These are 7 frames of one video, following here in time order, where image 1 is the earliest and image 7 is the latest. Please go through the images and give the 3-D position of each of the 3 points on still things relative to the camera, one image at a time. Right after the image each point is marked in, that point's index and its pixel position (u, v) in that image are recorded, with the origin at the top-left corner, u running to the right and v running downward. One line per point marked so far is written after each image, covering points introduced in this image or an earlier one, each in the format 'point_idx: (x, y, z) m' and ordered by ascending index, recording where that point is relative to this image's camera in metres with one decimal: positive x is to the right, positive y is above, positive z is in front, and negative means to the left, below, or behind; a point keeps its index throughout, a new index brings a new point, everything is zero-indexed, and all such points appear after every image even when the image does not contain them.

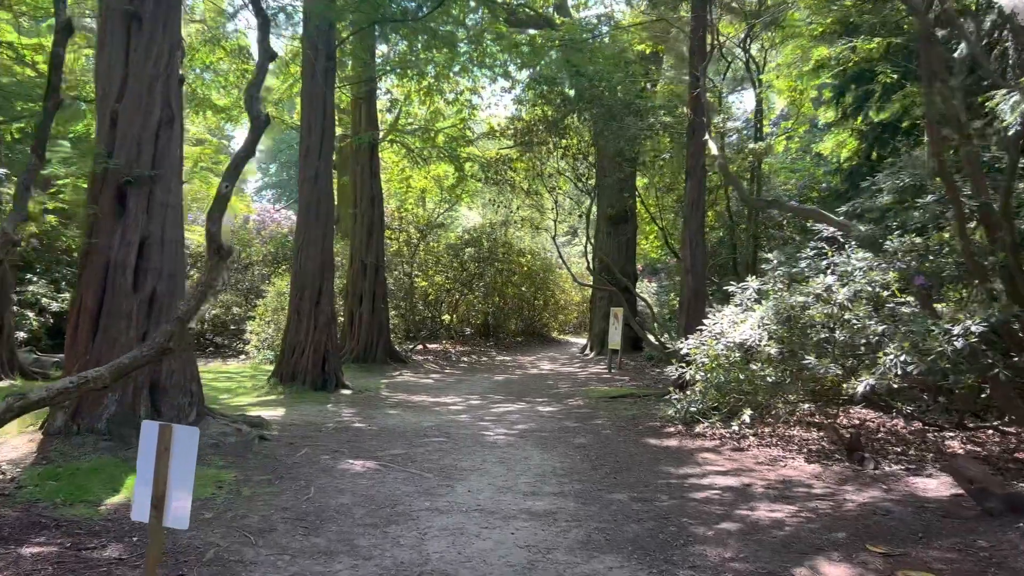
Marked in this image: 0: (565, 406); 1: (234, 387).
0: (+0.7, -1.6, +10.7) m
1: (-4.4, -1.5, +12.4) m
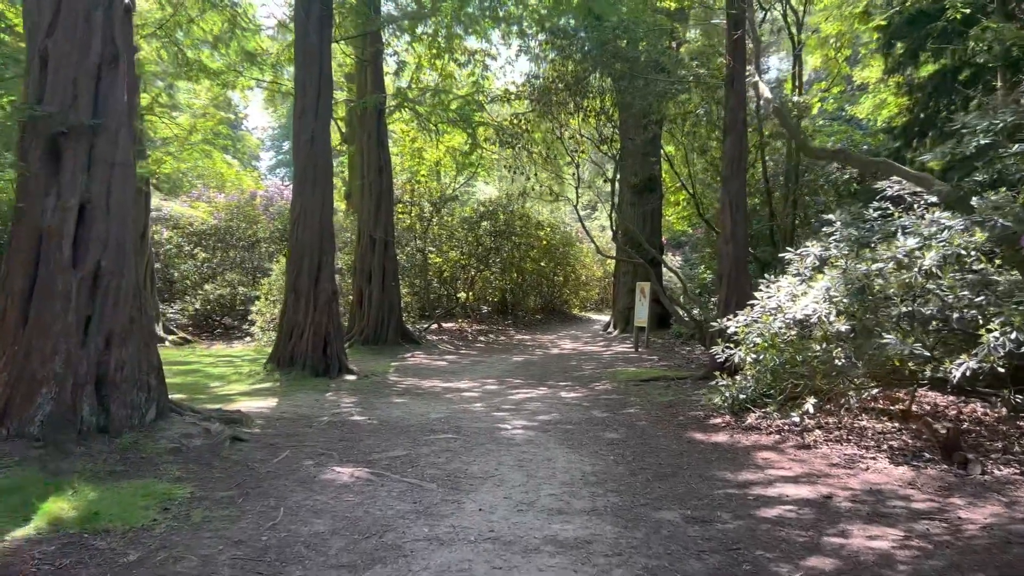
0: (+1.0, -1.3, +9.6) m
1: (-4.1, -1.2, +11.4) m
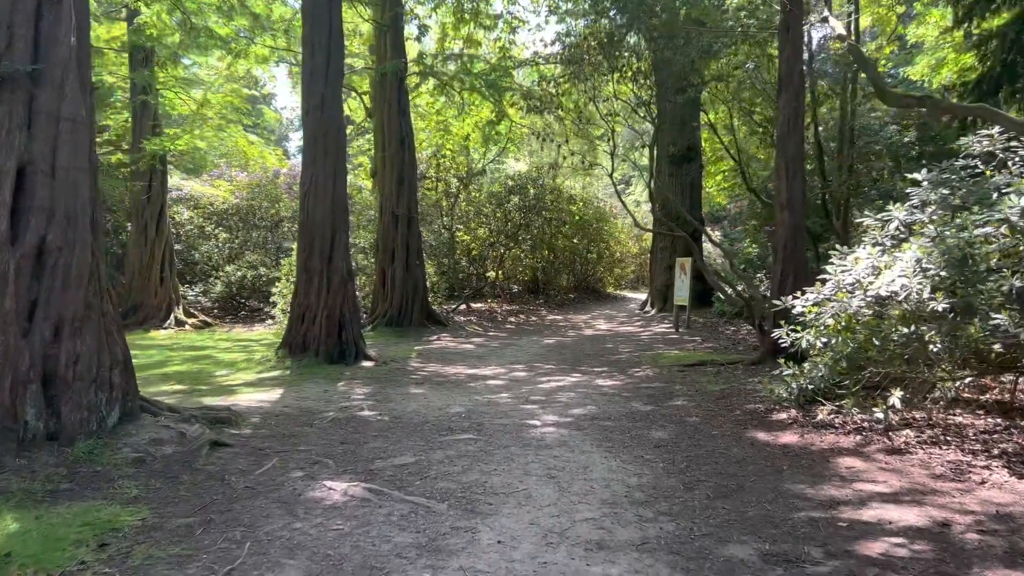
0: (+1.3, -1.0, +8.6) m
1: (-3.7, -0.9, +10.7) m
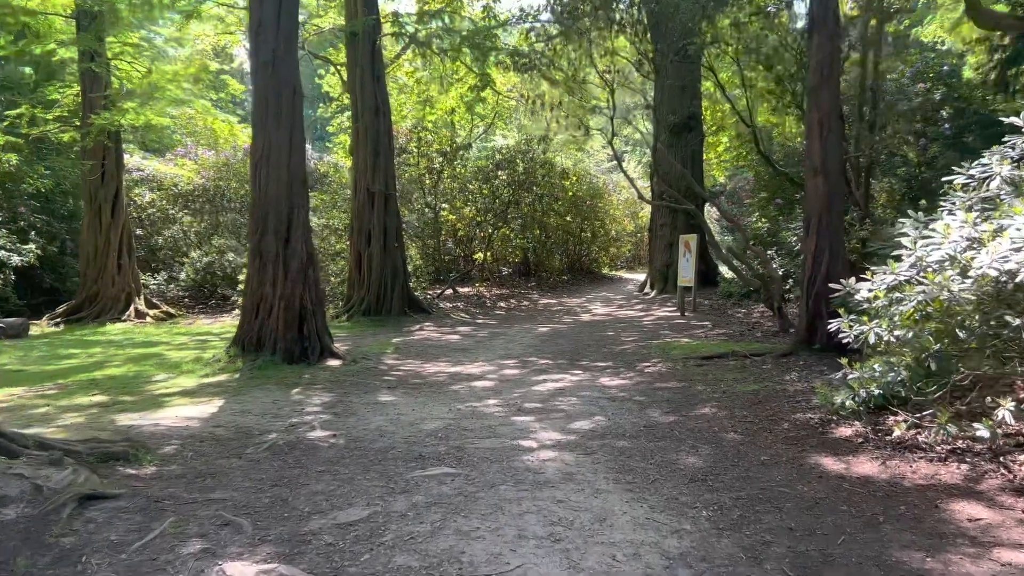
0: (+1.2, -0.8, +7.4) m
1: (-3.8, -0.8, +9.3) m
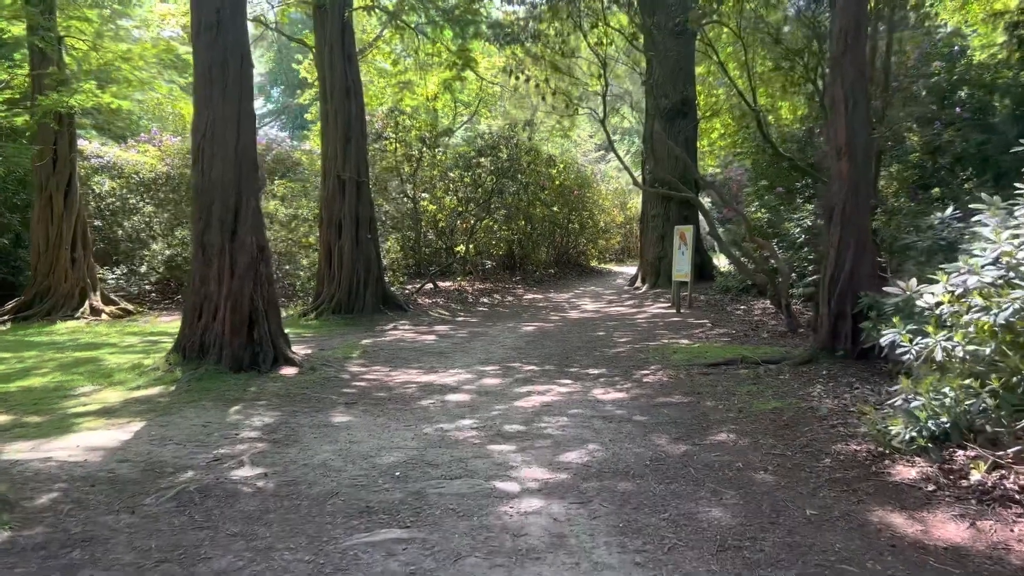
0: (+1.0, -0.8, +6.4) m
1: (-4.0, -0.8, +8.3) m
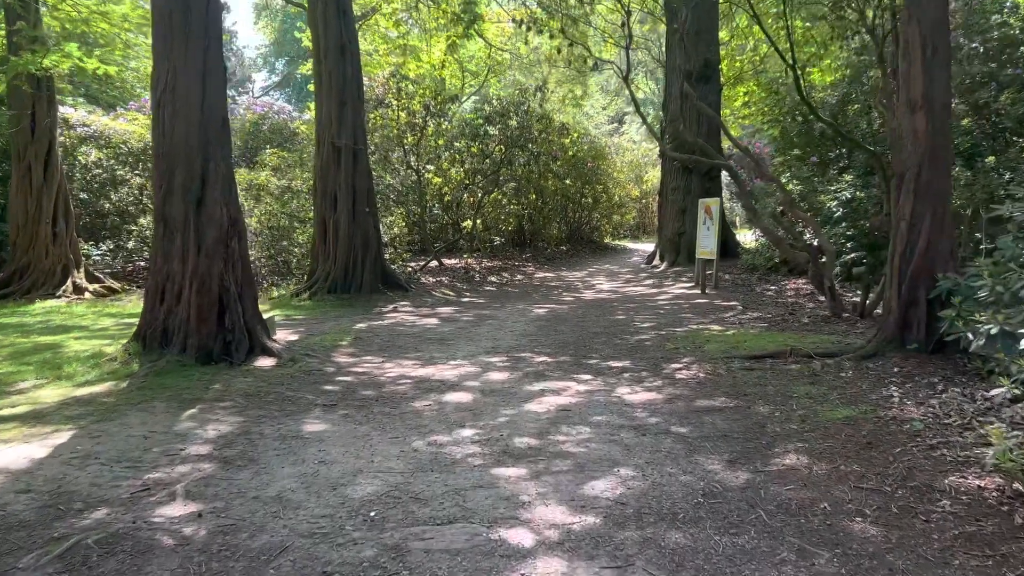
0: (+1.1, -0.7, +5.4) m
1: (-3.9, -0.6, +7.3) m
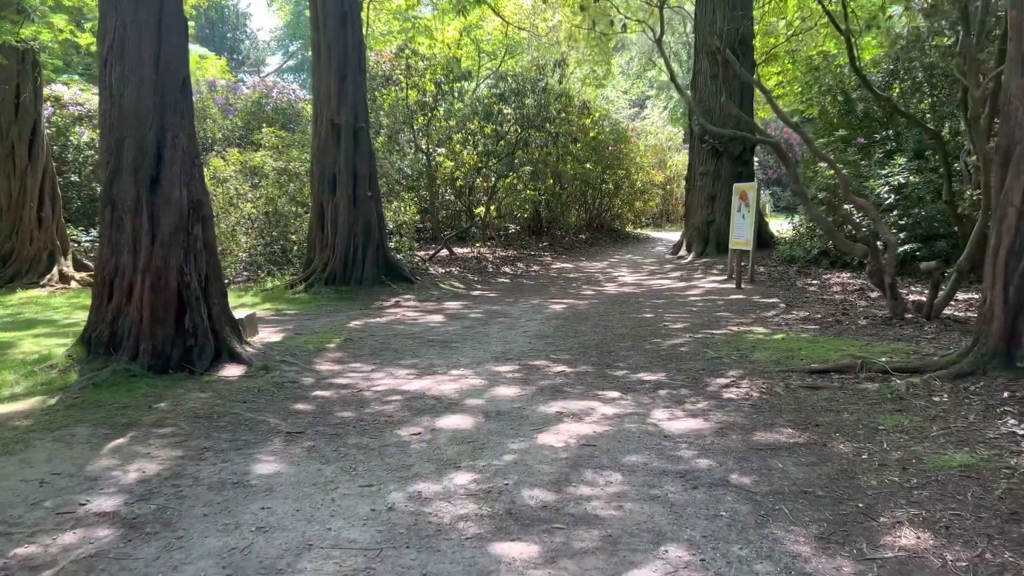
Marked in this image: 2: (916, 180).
0: (+1.2, -0.7, +4.4) m
1: (-3.8, -0.5, +6.4) m
2: (+4.9, +1.3, +9.4) m
